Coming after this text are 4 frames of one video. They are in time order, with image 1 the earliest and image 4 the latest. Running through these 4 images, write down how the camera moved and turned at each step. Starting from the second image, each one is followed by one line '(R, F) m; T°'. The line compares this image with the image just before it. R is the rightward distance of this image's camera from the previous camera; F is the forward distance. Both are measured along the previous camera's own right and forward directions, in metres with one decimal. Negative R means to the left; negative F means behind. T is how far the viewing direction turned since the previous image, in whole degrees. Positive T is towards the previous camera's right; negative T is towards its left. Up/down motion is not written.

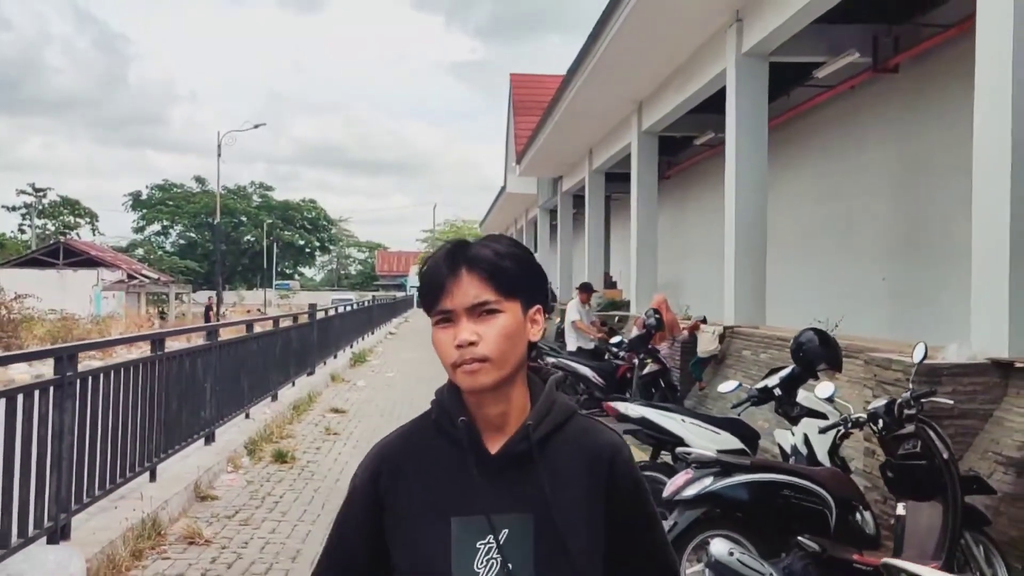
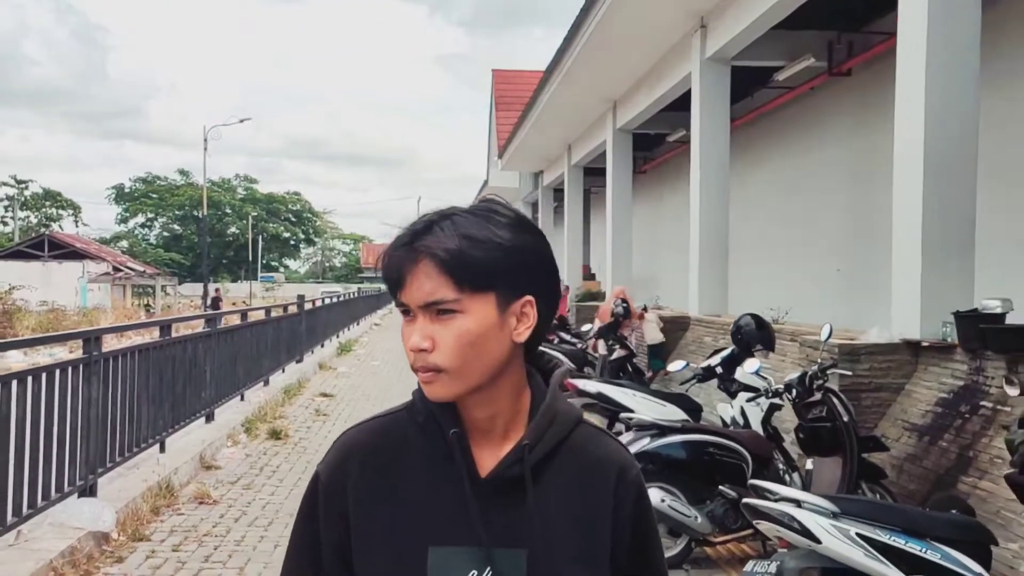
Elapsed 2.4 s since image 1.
(+0.1, -0.6) m; +1°
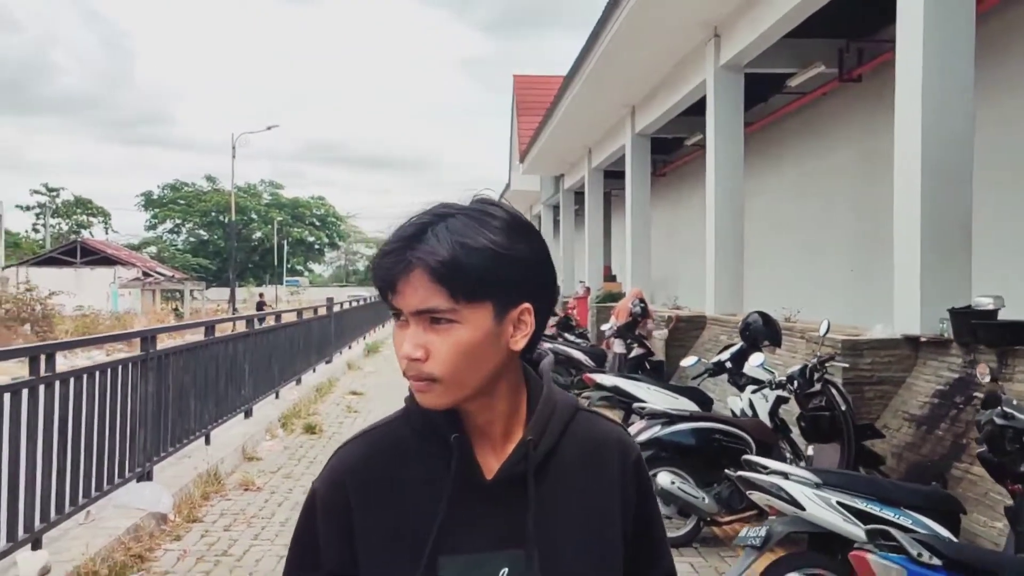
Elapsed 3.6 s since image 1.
(0.0, -0.4) m; -1°
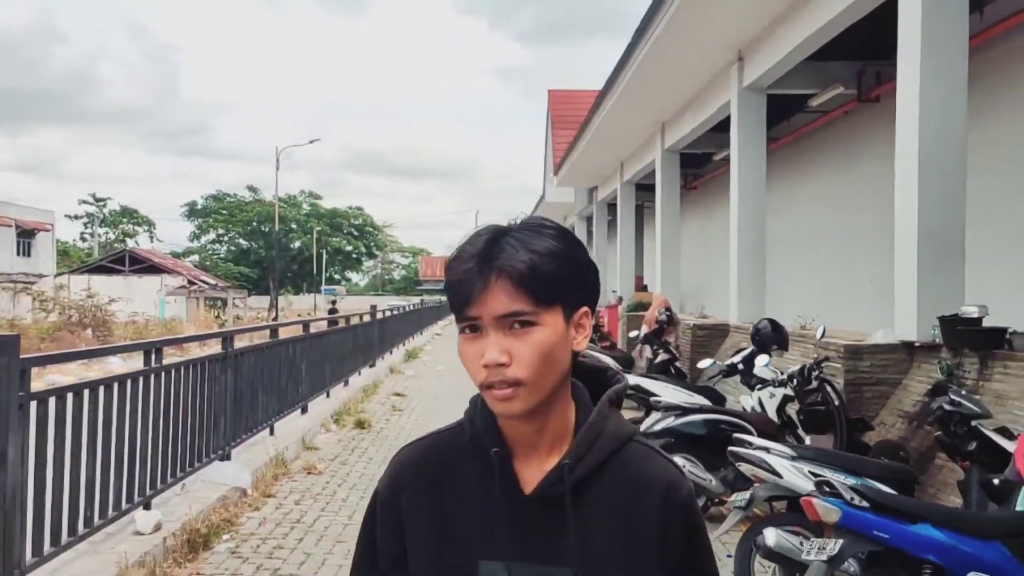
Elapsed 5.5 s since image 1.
(0.0, -0.7) m; -2°
